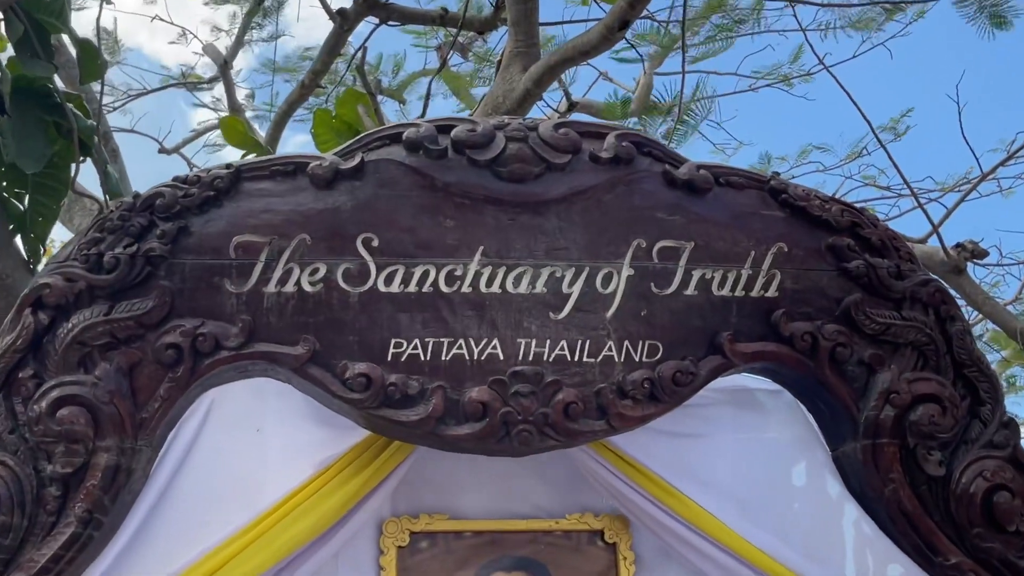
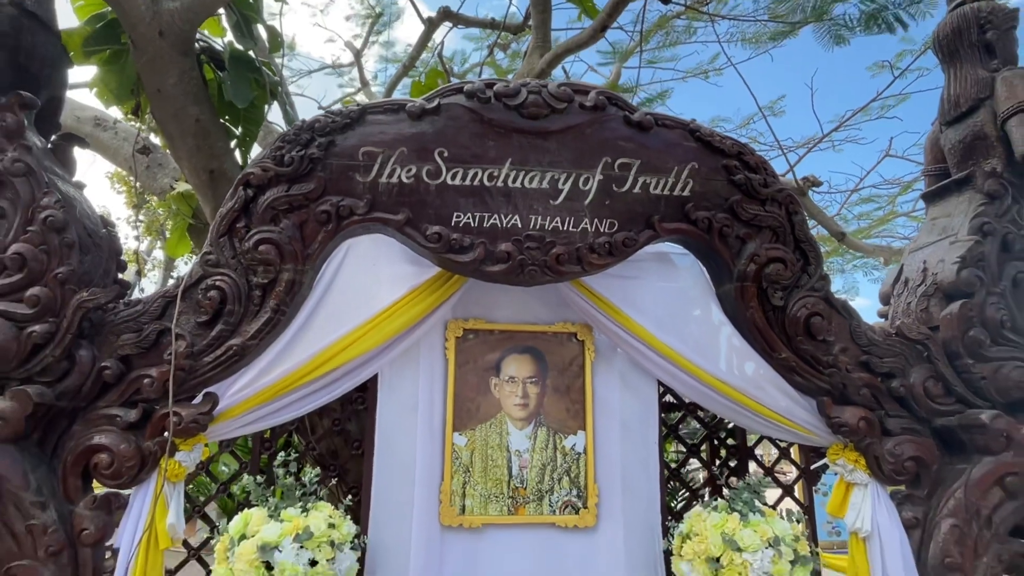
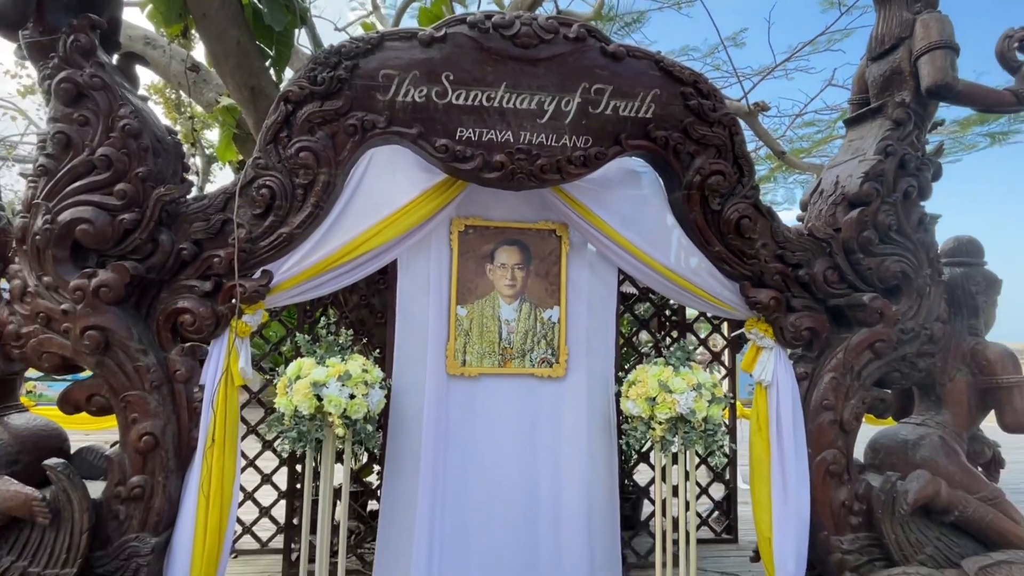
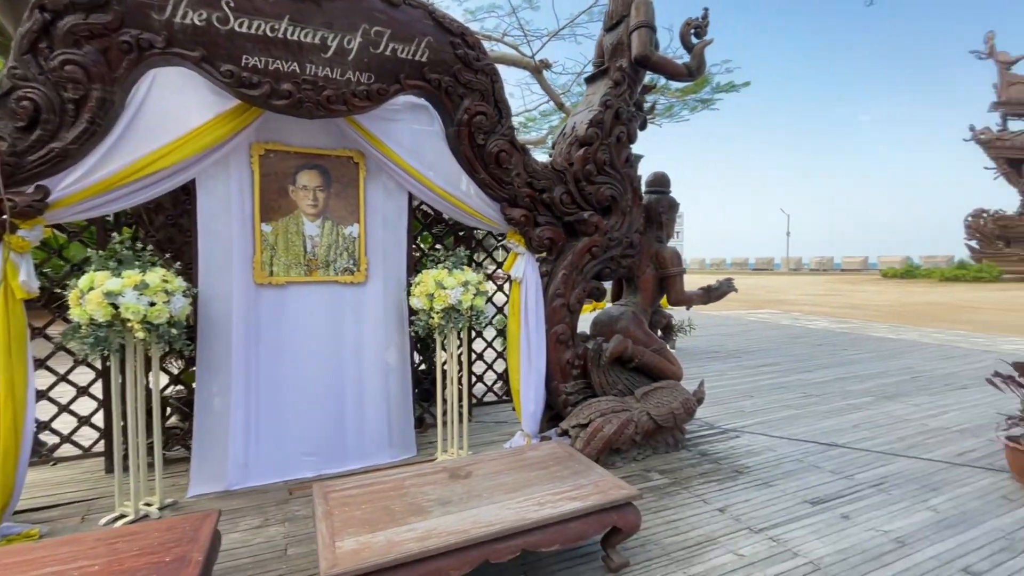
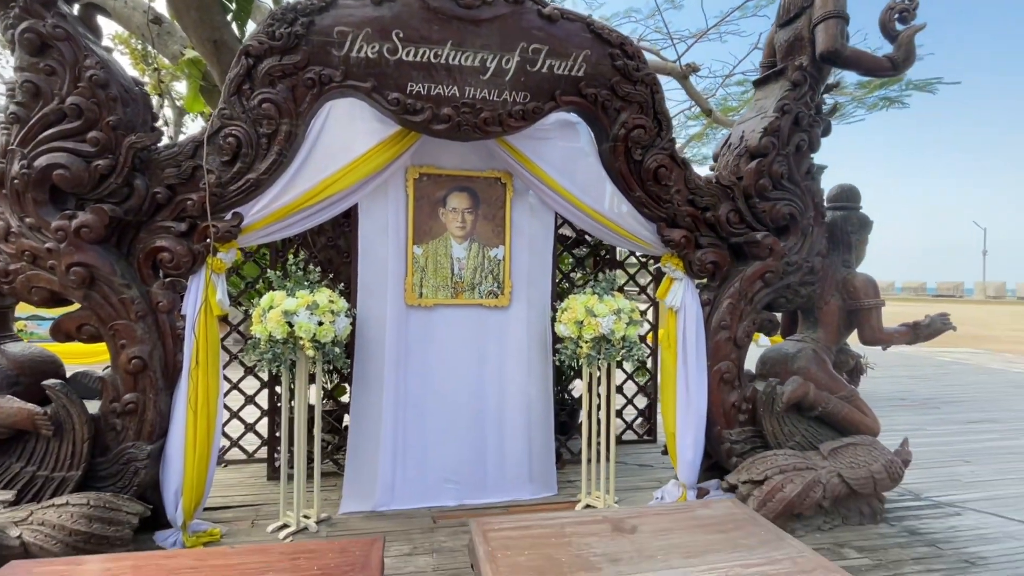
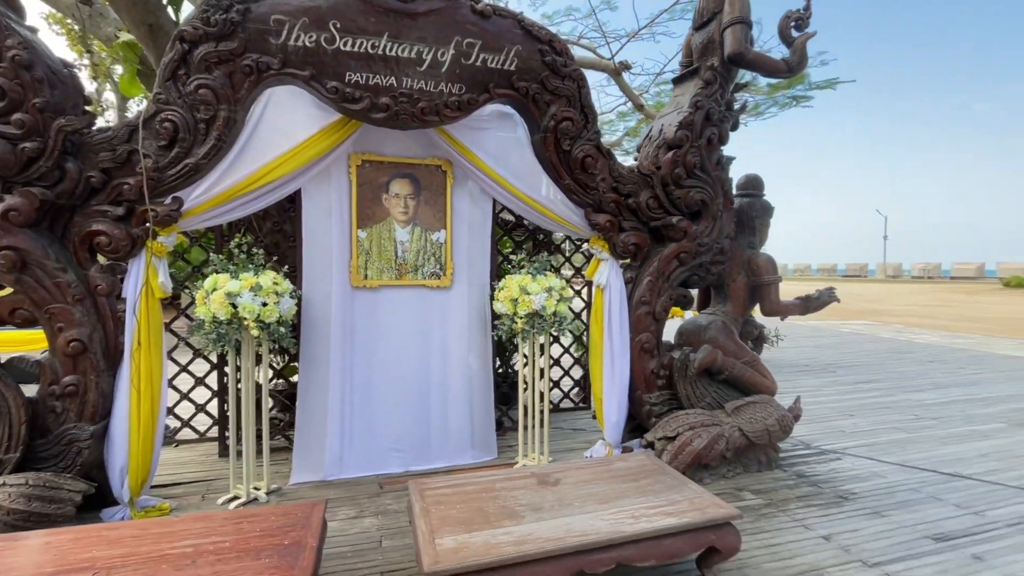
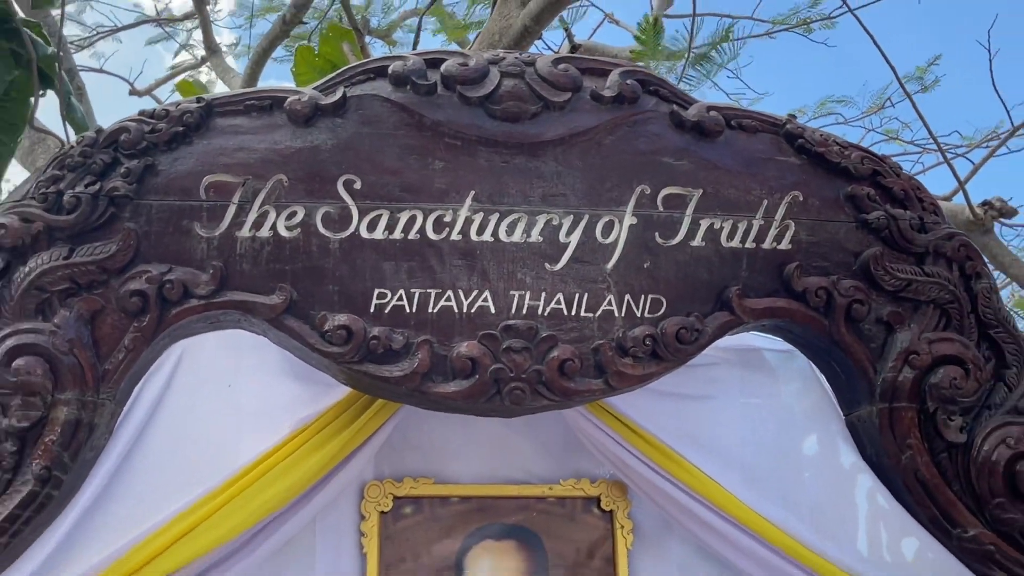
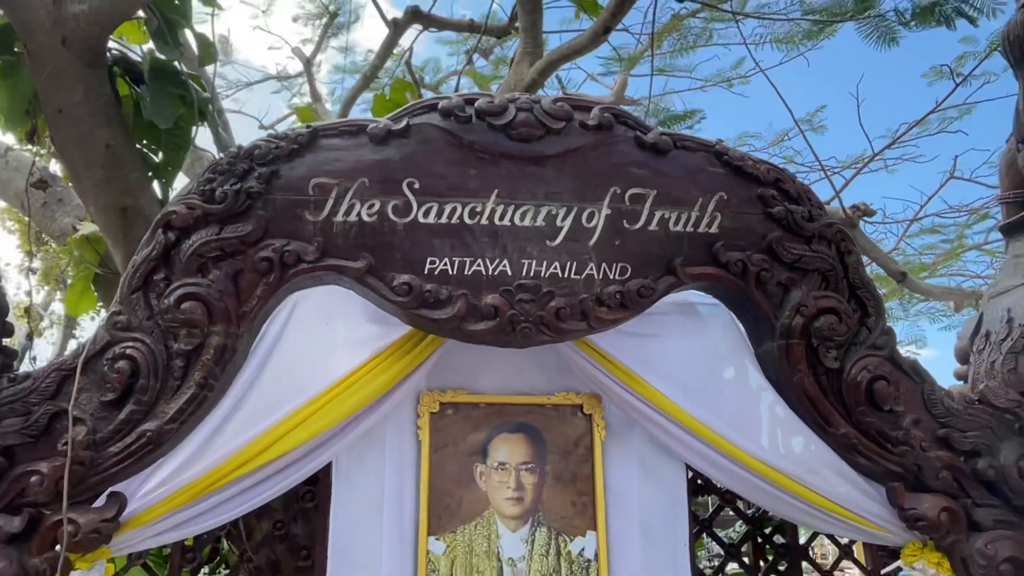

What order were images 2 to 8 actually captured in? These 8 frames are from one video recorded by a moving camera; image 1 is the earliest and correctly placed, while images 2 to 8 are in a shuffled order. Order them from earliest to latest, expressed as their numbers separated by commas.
7, 8, 2, 3, 5, 6, 4
